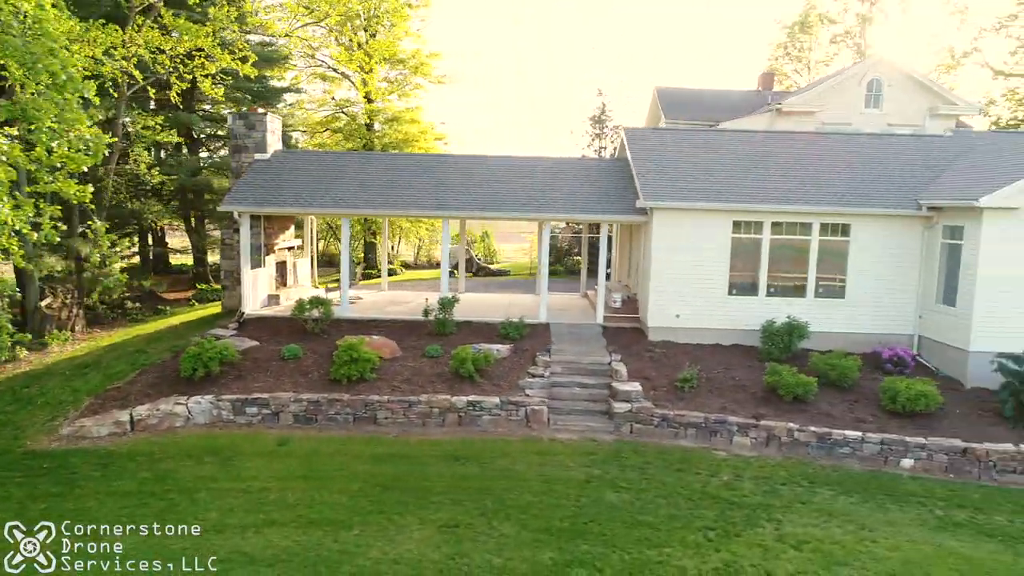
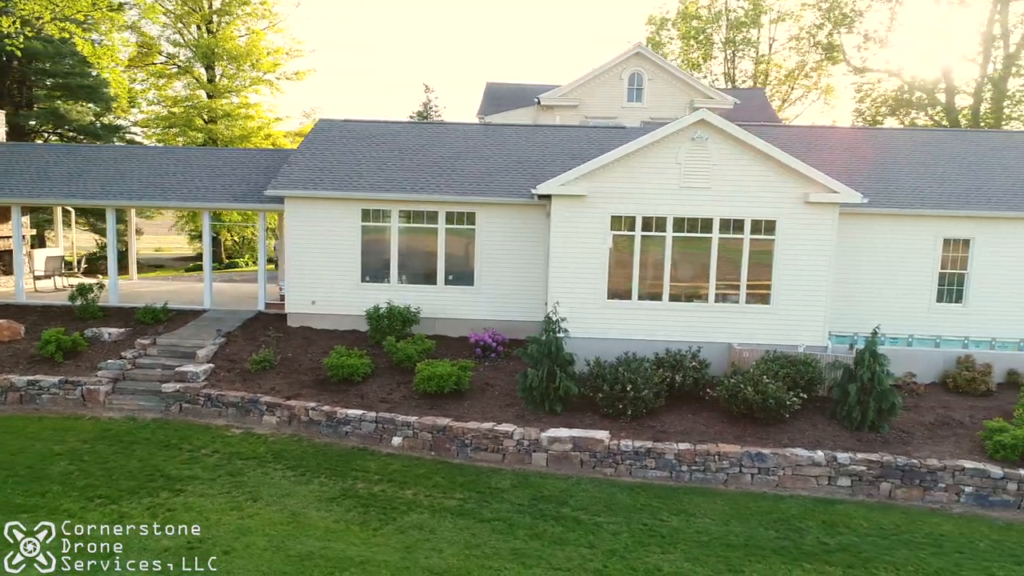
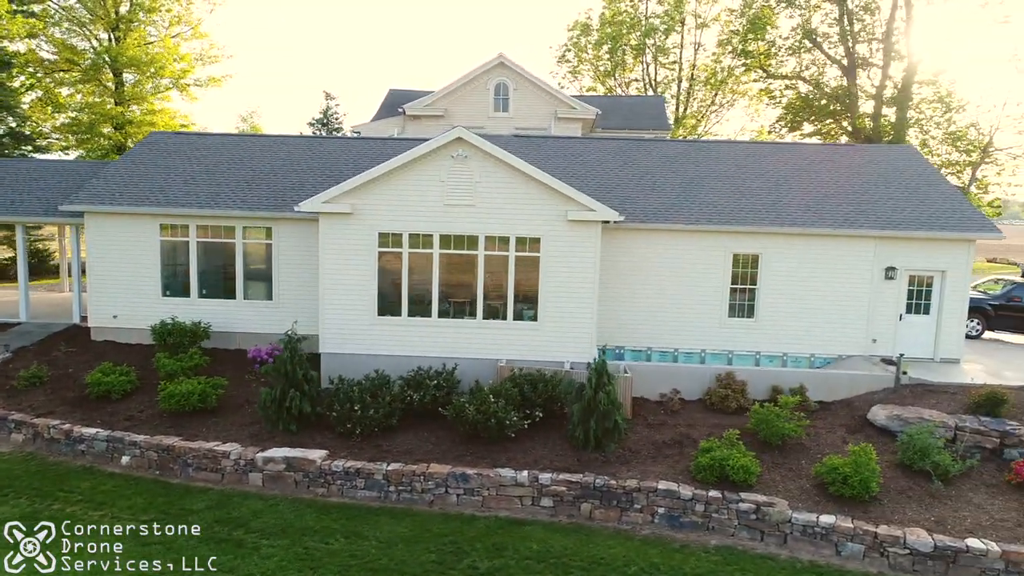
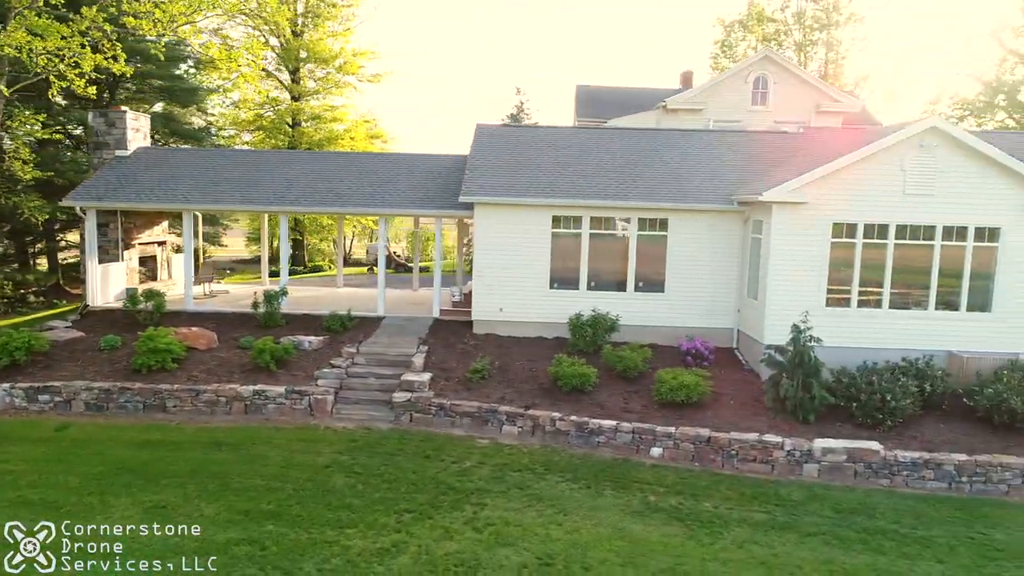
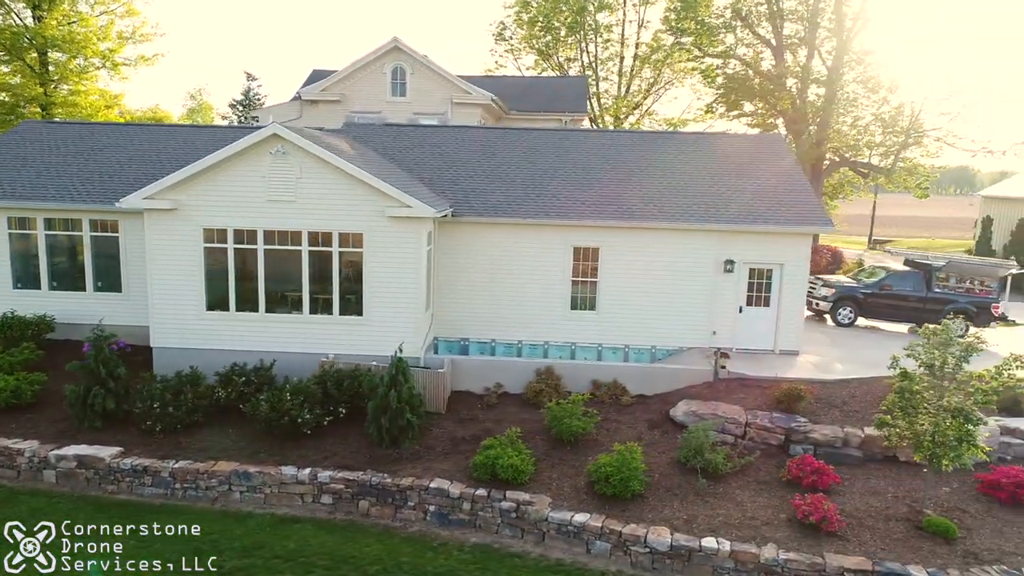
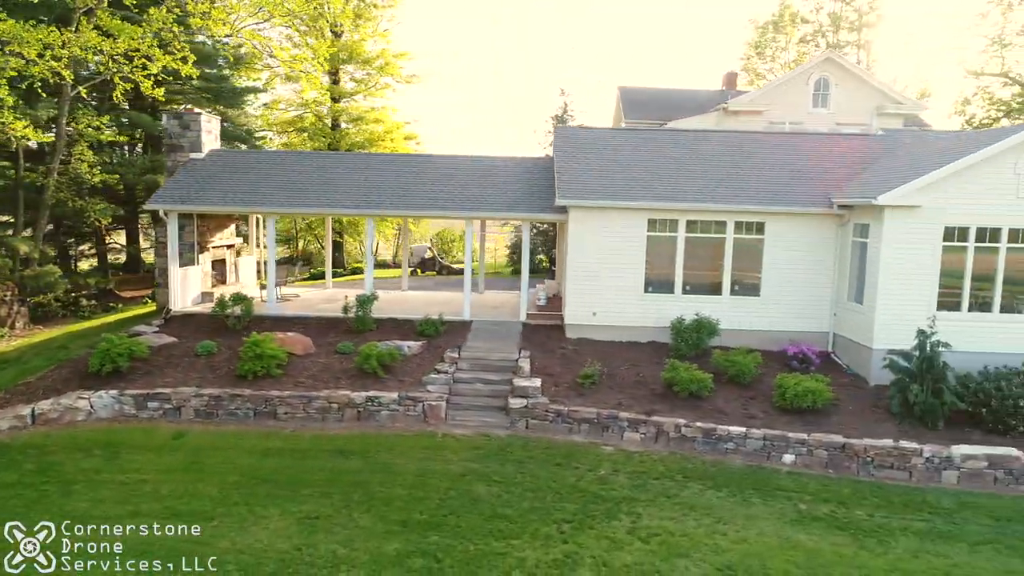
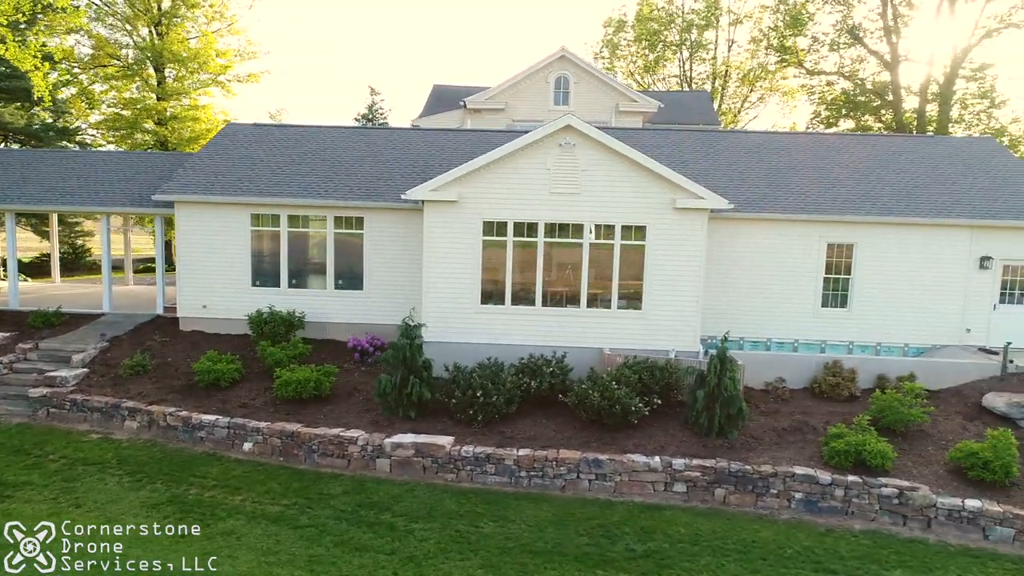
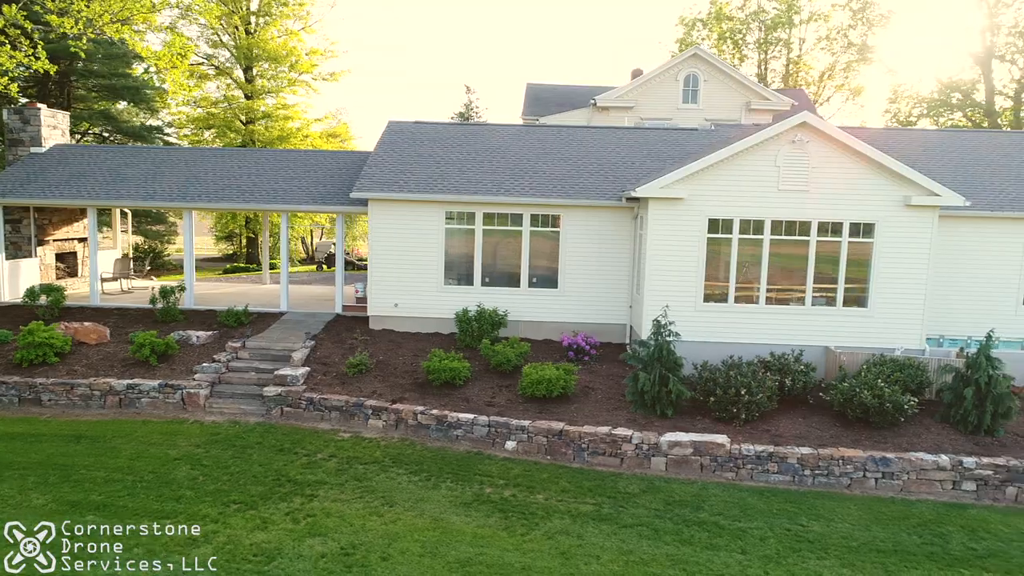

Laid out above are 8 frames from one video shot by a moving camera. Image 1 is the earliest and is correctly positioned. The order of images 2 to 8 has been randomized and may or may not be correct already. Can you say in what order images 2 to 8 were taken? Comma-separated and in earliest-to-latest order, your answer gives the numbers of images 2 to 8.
6, 4, 8, 2, 7, 3, 5
